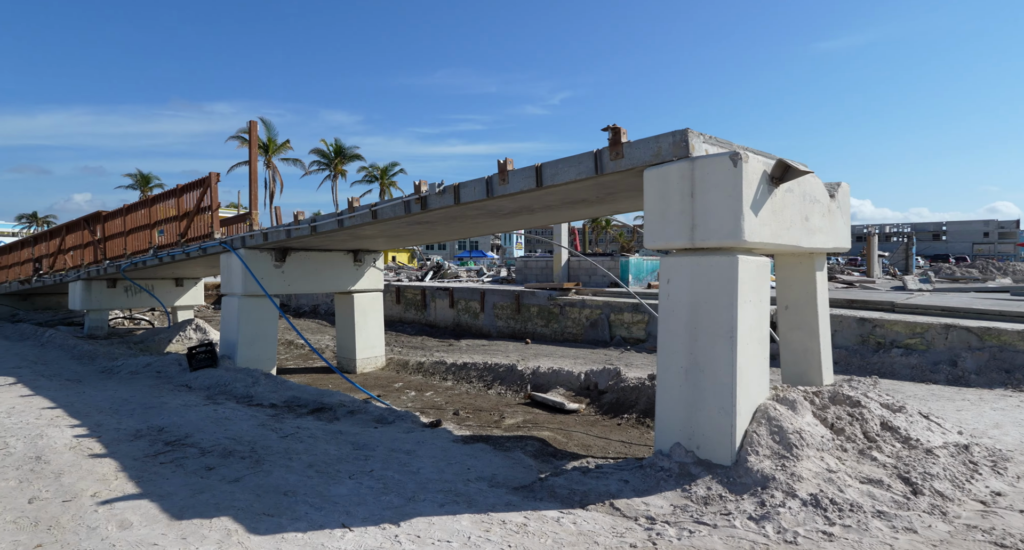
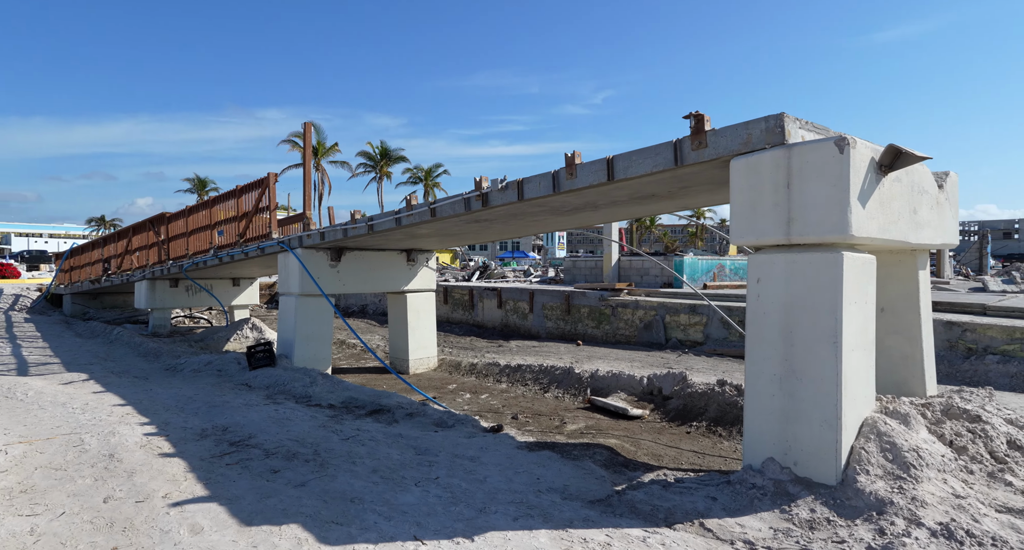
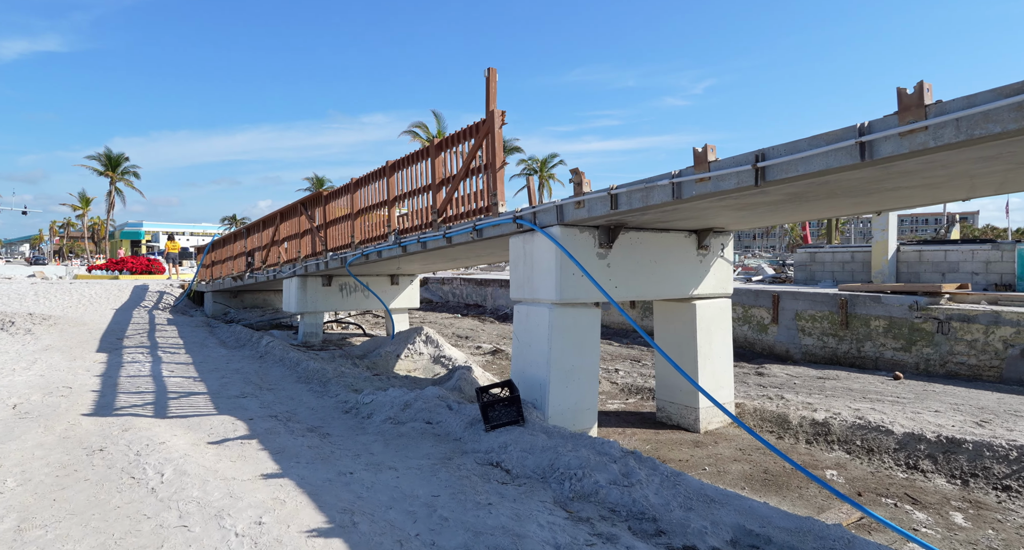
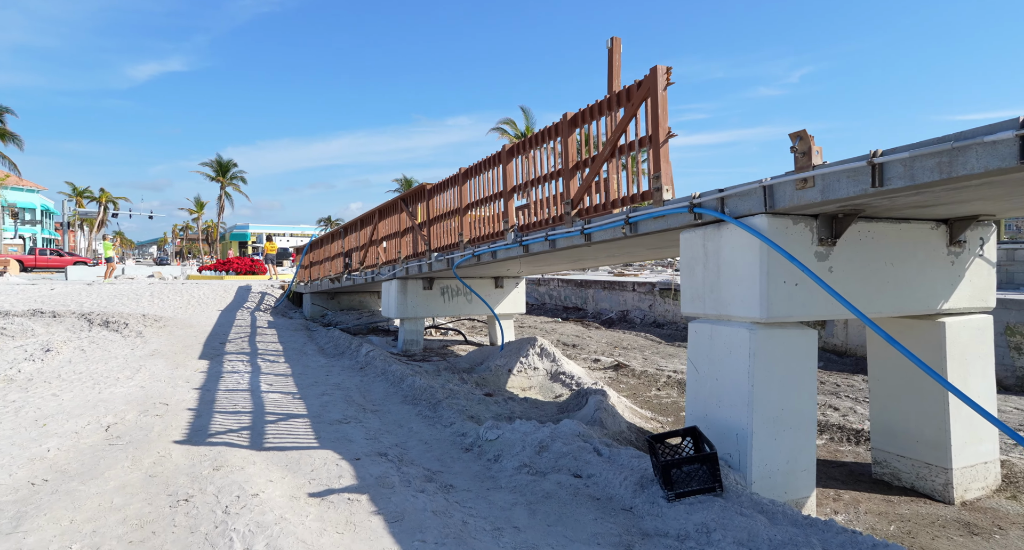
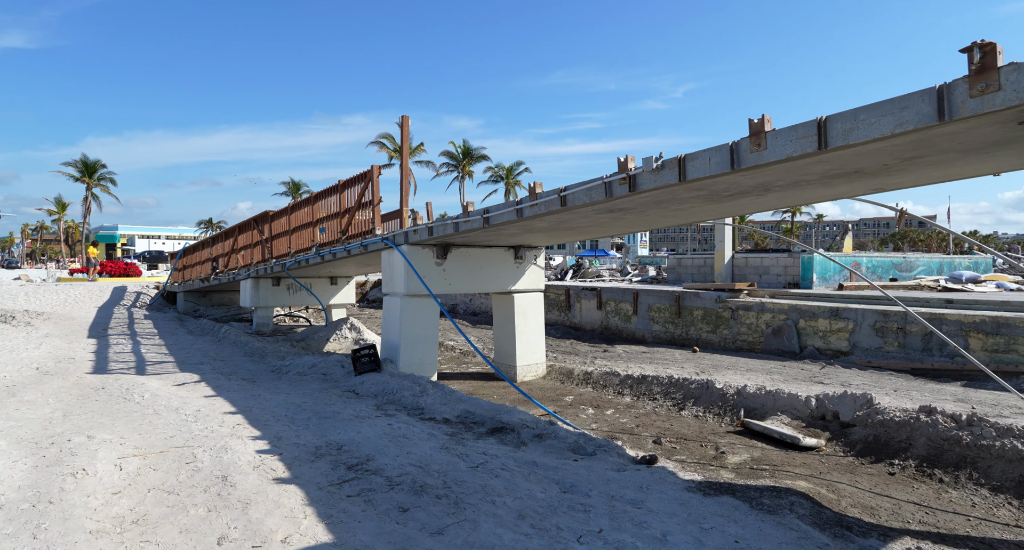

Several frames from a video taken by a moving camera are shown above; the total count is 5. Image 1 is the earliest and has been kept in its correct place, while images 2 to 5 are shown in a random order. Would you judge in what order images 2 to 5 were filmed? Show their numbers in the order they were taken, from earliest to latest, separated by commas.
2, 5, 3, 4
